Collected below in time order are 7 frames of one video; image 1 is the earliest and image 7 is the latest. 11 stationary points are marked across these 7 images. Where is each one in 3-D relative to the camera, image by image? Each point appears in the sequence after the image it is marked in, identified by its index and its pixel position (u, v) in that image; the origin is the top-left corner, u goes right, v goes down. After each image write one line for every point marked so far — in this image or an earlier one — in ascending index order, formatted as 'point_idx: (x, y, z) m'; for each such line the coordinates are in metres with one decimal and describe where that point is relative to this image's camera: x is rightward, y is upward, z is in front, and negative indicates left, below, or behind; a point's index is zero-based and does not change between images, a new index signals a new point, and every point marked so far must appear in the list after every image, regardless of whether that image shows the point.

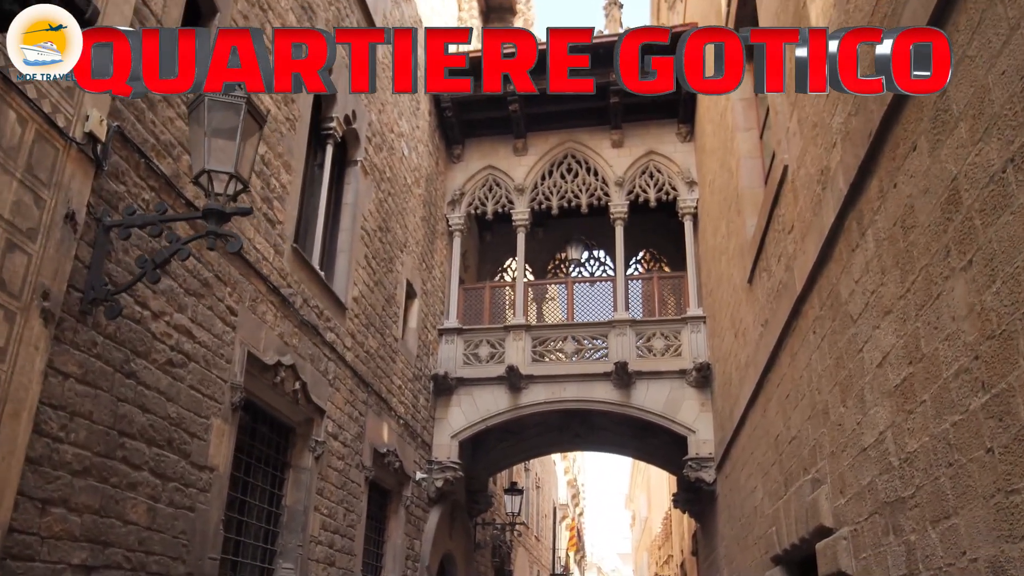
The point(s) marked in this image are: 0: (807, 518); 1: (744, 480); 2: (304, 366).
0: (+1.7, -1.4, +3.8) m
1: (+2.3, -1.9, +6.4) m
2: (-1.7, -0.6, +5.4) m
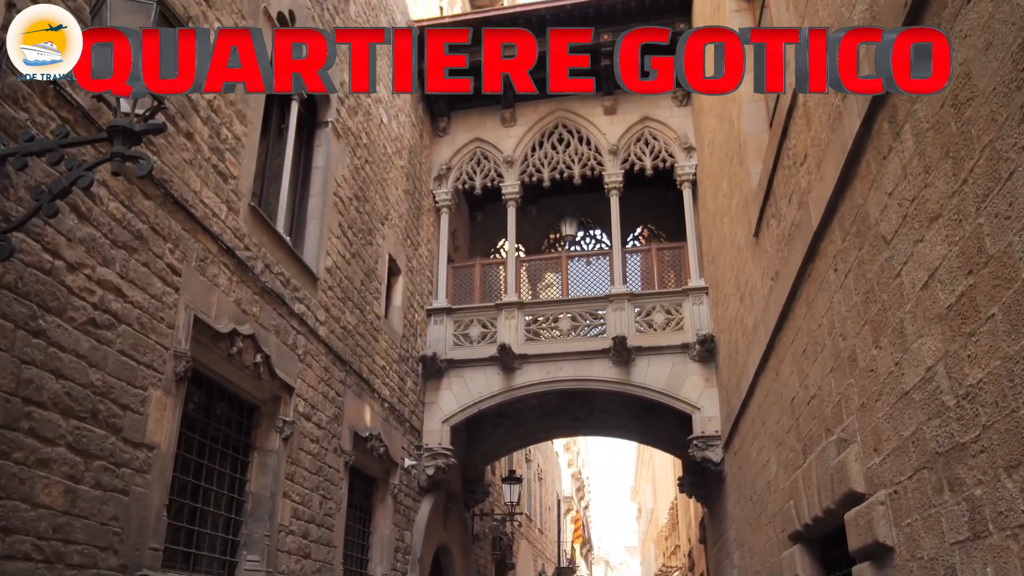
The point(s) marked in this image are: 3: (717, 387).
0: (+1.6, -1.0, +3.3) m
1: (+2.2, -1.5, +5.9) m
2: (-1.8, -0.4, +4.9) m
3: (+2.7, -1.3, +8.9) m
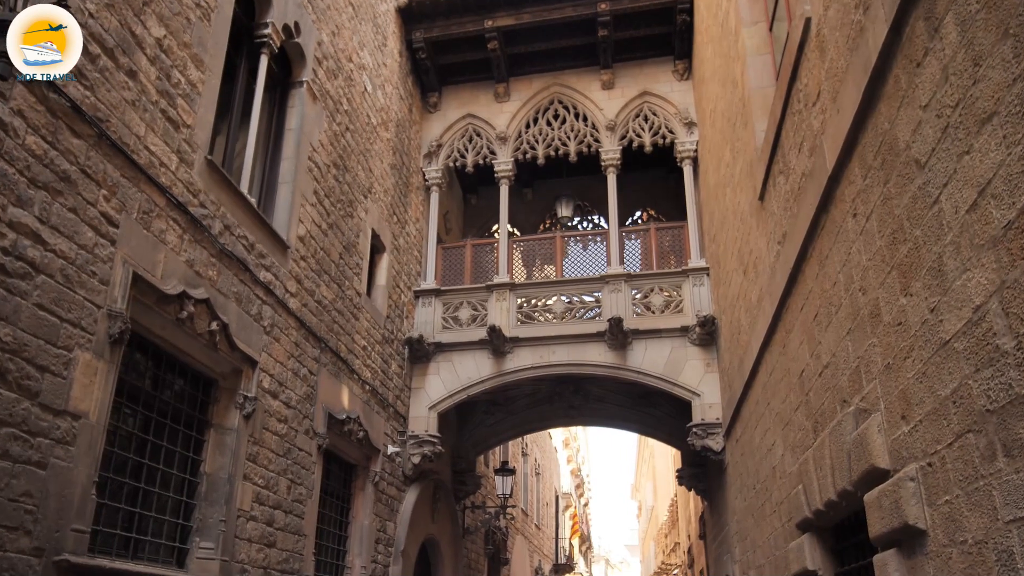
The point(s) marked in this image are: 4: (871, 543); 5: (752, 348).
0: (+1.5, -0.8, +2.9) m
1: (+2.1, -1.3, +5.5) m
2: (-1.9, -0.1, +4.5) m
3: (+2.6, -1.1, +8.5) m
4: (+1.7, -1.2, +3.1) m
5: (+2.0, -0.5, +5.6) m
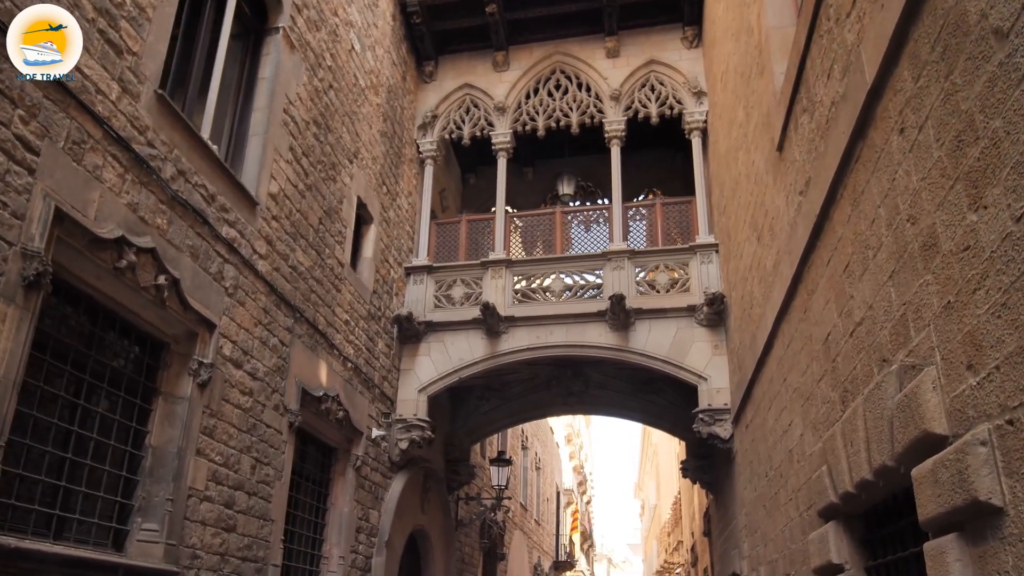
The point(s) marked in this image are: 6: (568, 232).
0: (+1.4, -0.5, +2.4) m
1: (+2.0, -1.0, +5.0) m
2: (-2.0, +0.2, +4.0) m
3: (+2.5, -0.8, +8.0) m
4: (+1.6, -0.9, +2.6) m
5: (+1.9, -0.3, +5.0) m
6: (+0.8, +0.8, +9.5) m
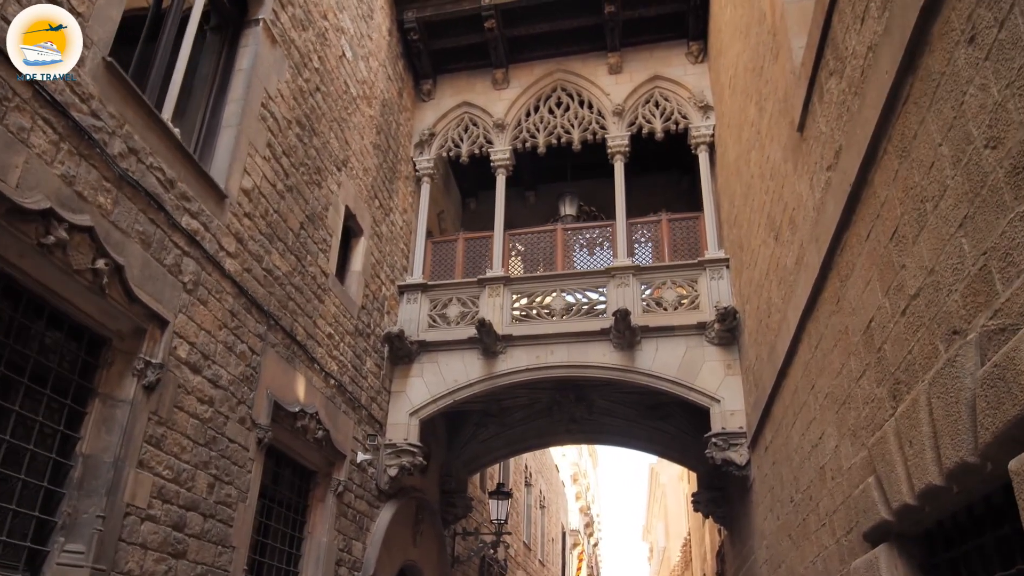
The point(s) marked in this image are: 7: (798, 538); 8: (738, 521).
0: (+1.3, -0.4, +1.9) m
1: (+1.9, -1.0, +4.4) m
2: (-2.1, +0.2, +3.5) m
3: (+2.5, -1.0, +7.4) m
4: (+1.5, -0.8, +2.0) m
5: (+1.9, -0.3, +4.5) m
6: (+0.7, +0.5, +9.0) m
7: (+2.0, -1.7, +4.5) m
8: (+2.7, -2.8, +7.8) m
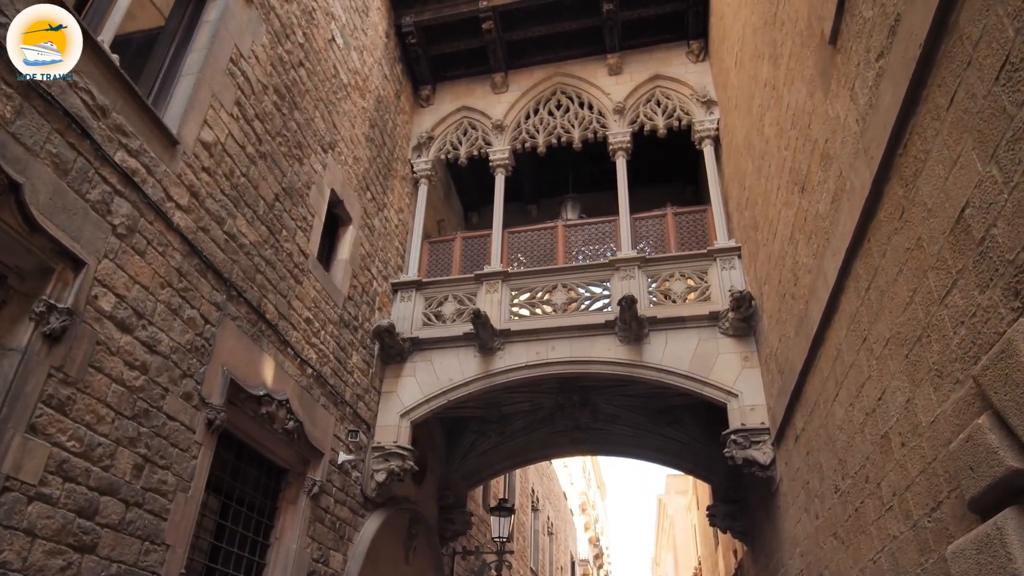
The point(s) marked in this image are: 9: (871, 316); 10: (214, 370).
0: (+1.3, 0.0, +1.2) m
1: (+1.9, -0.7, +3.7) m
2: (-2.1, +0.6, +2.9) m
3: (+2.5, -0.8, +6.6) m
4: (+1.5, -0.4, +1.3) m
5: (+1.9, +0.1, +3.8) m
6: (+0.8, +0.6, +8.3) m
7: (+1.9, -1.4, +3.7) m
8: (+2.7, -2.6, +7.0) m
9: (+1.7, -0.1, +3.0) m
10: (-1.9, -0.5, +4.0) m
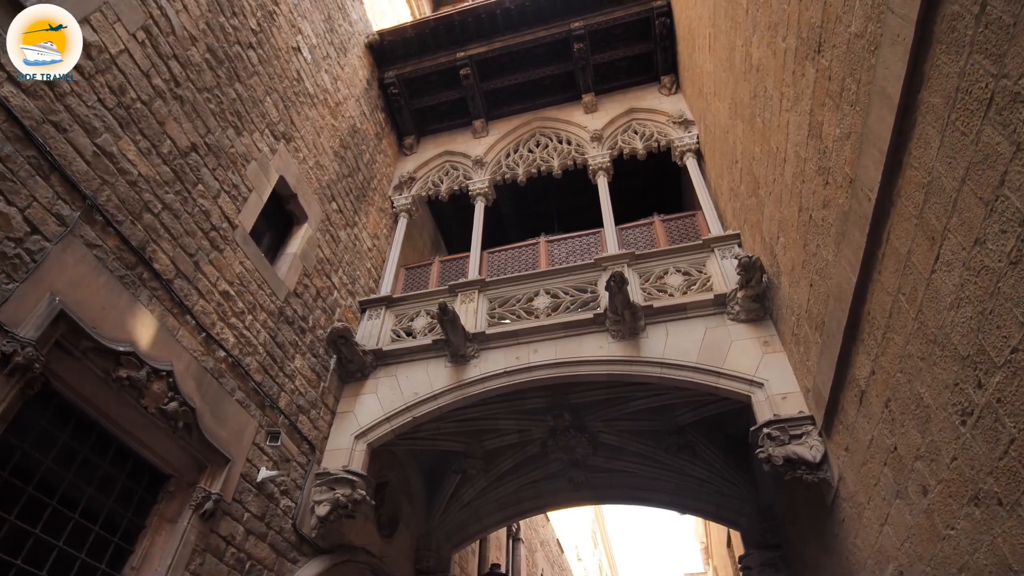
0: (+1.1, +1.0, 0.0) m
1: (+1.7, -0.1, +2.4) m
2: (-2.3, +1.2, +1.8) m
3: (+2.4, -0.5, +5.3) m
4: (+1.3, +0.6, +0.1) m
5: (+1.7, +0.7, +2.6) m
6: (+0.6, +0.6, +7.2) m
7: (+1.8, -0.8, +2.3) m
8: (+2.6, -2.4, +5.4) m
9: (+1.5, +0.6, +1.8) m
10: (-2.1, 0.0, +2.8) m
